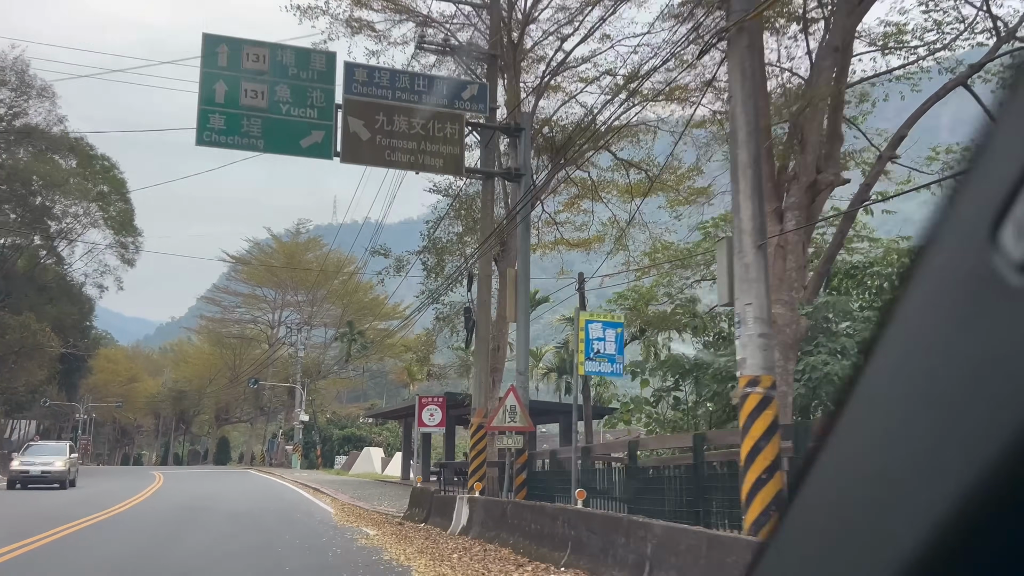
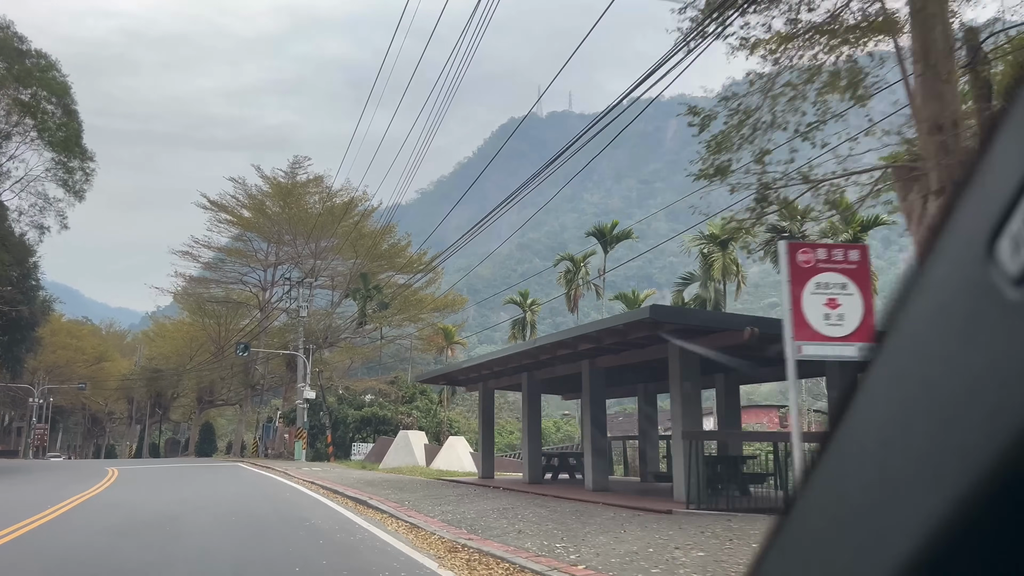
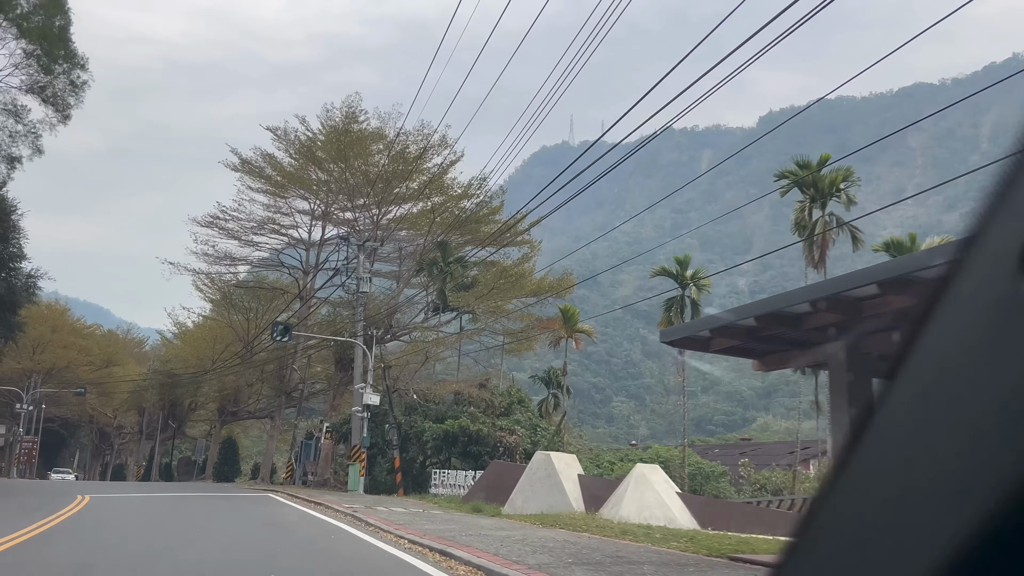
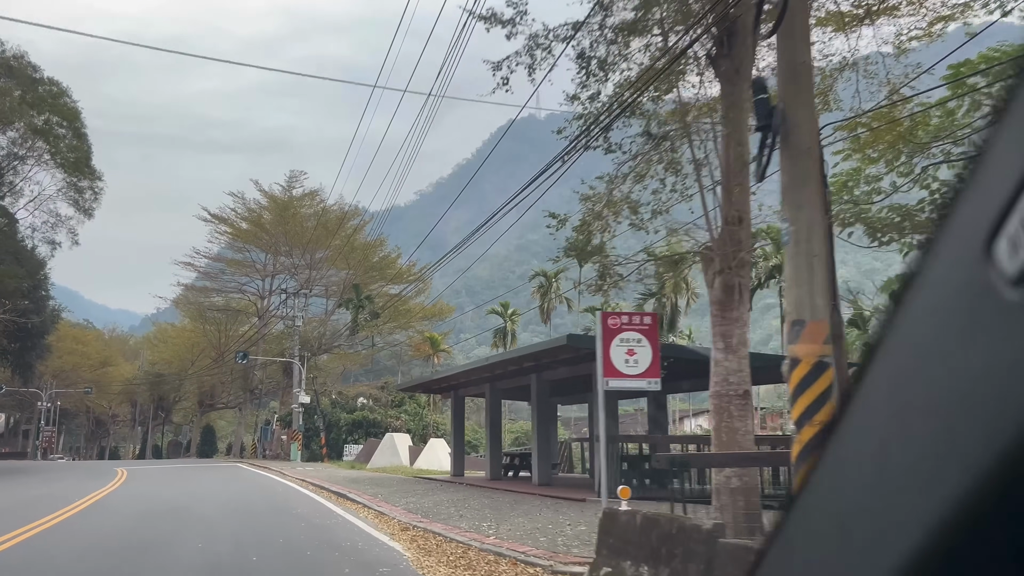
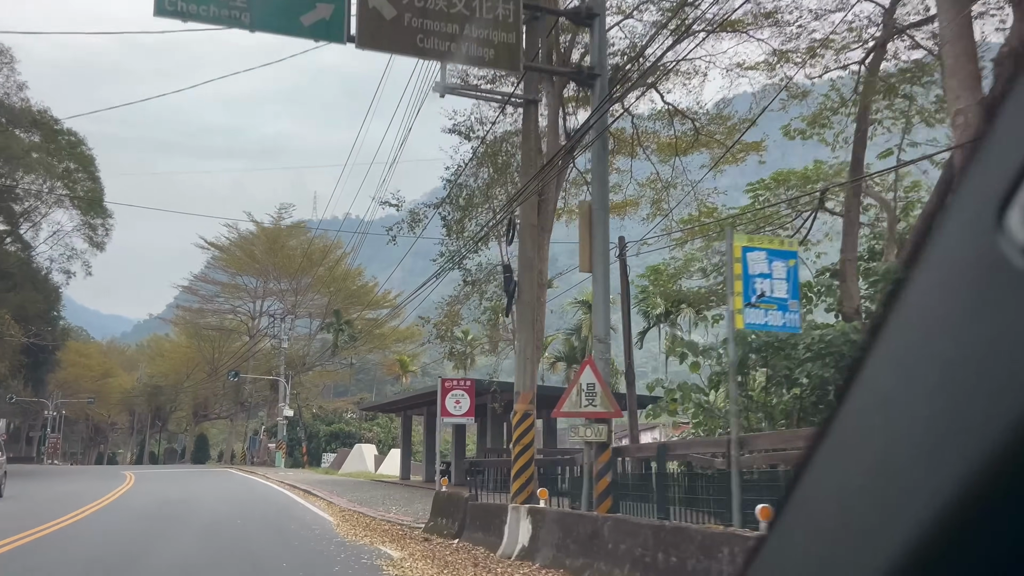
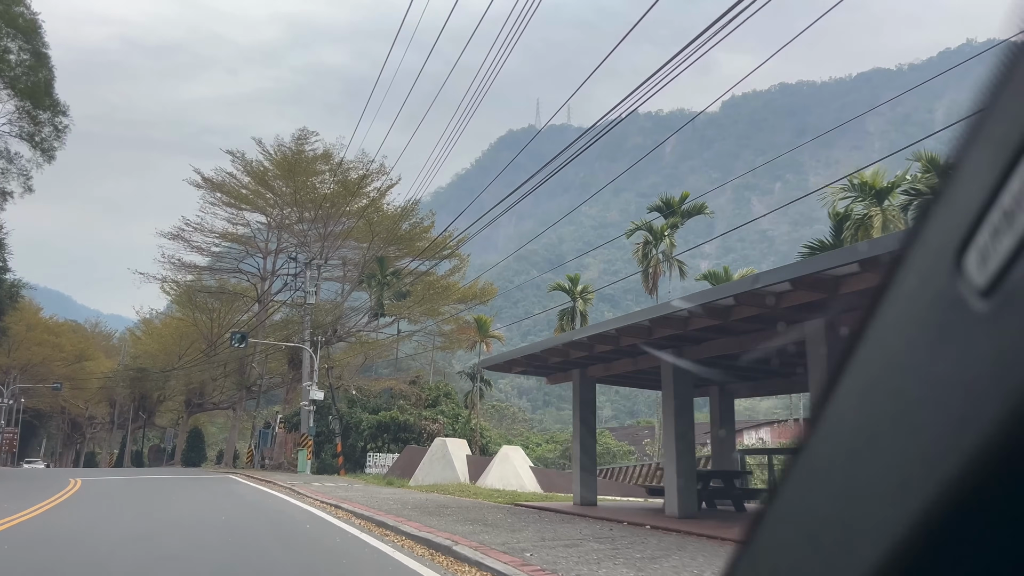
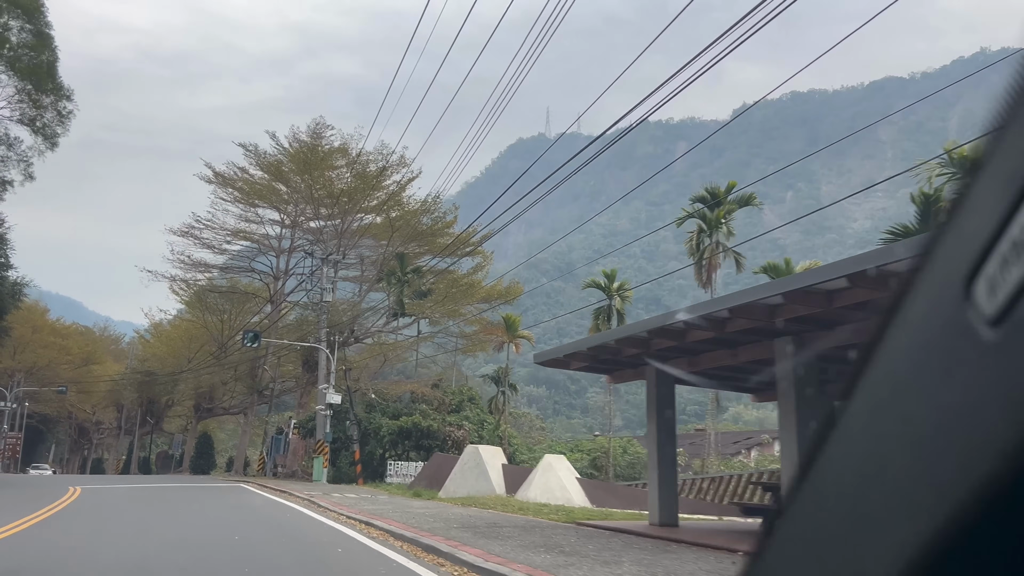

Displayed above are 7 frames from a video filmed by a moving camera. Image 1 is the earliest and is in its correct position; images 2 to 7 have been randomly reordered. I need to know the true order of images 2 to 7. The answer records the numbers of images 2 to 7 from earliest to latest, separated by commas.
5, 4, 2, 6, 7, 3
